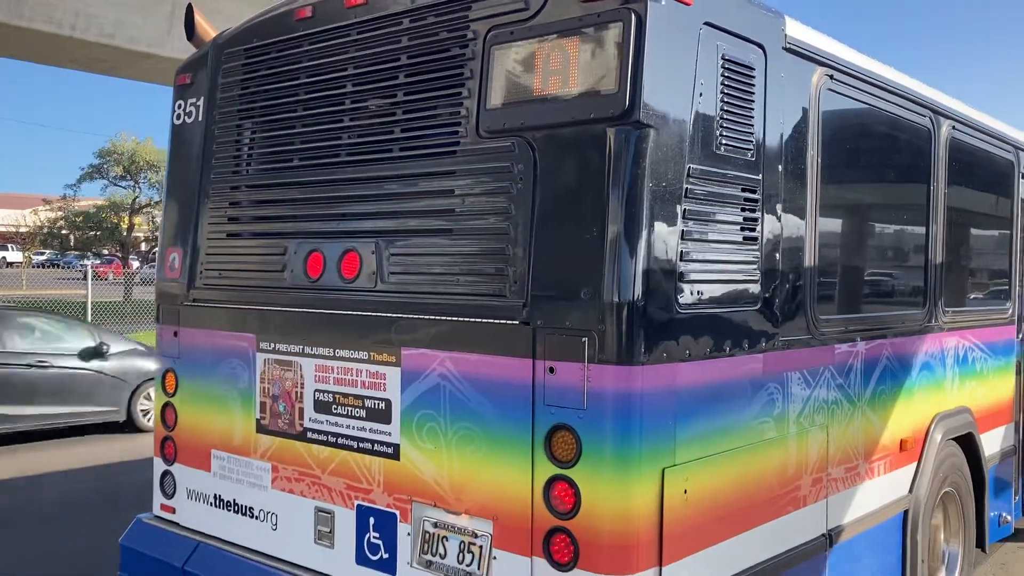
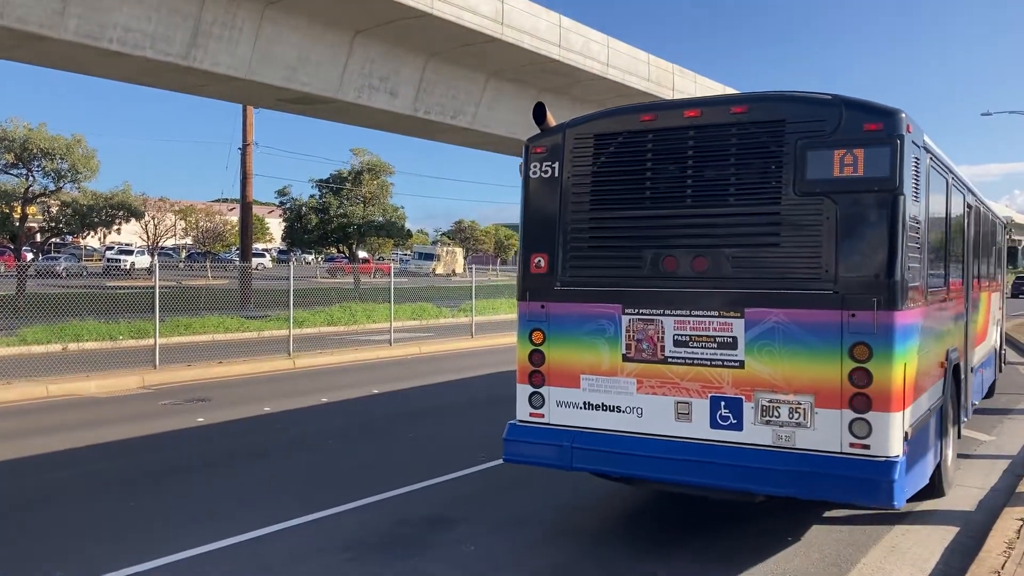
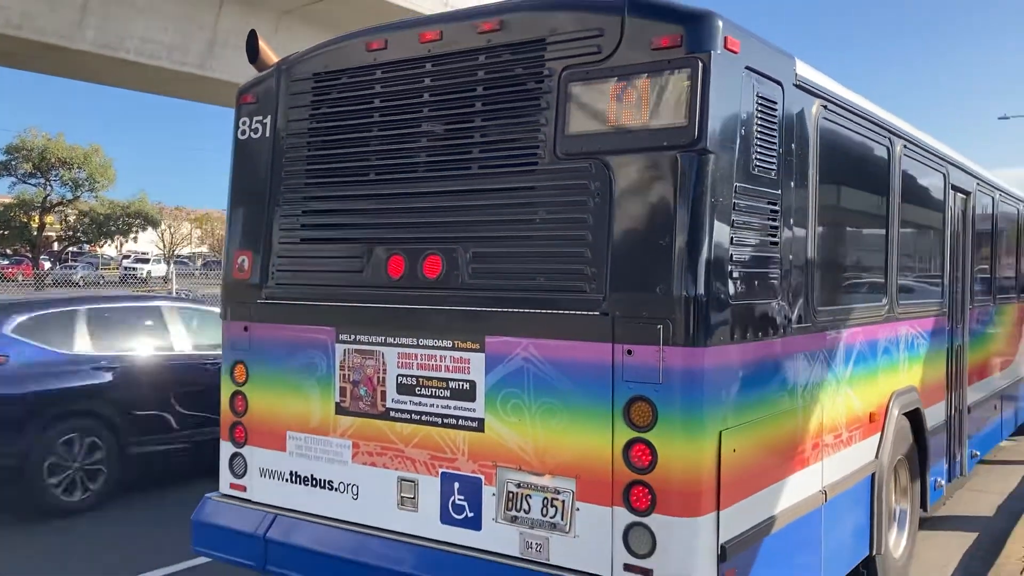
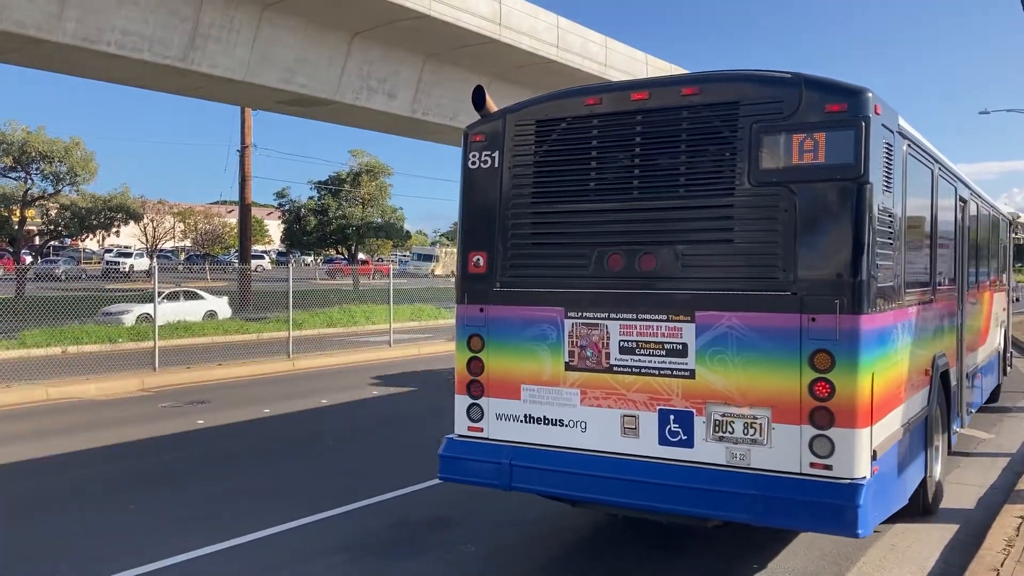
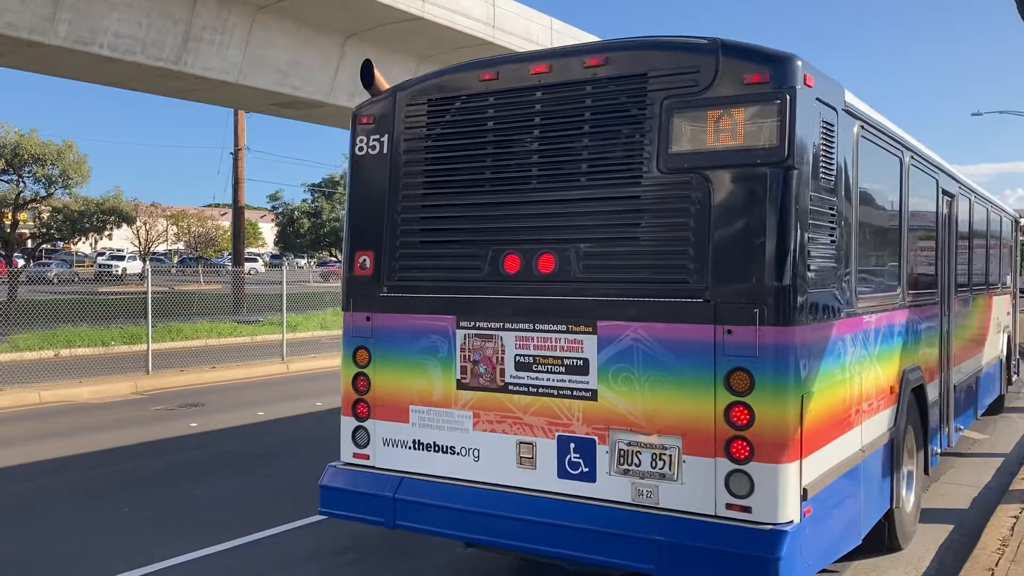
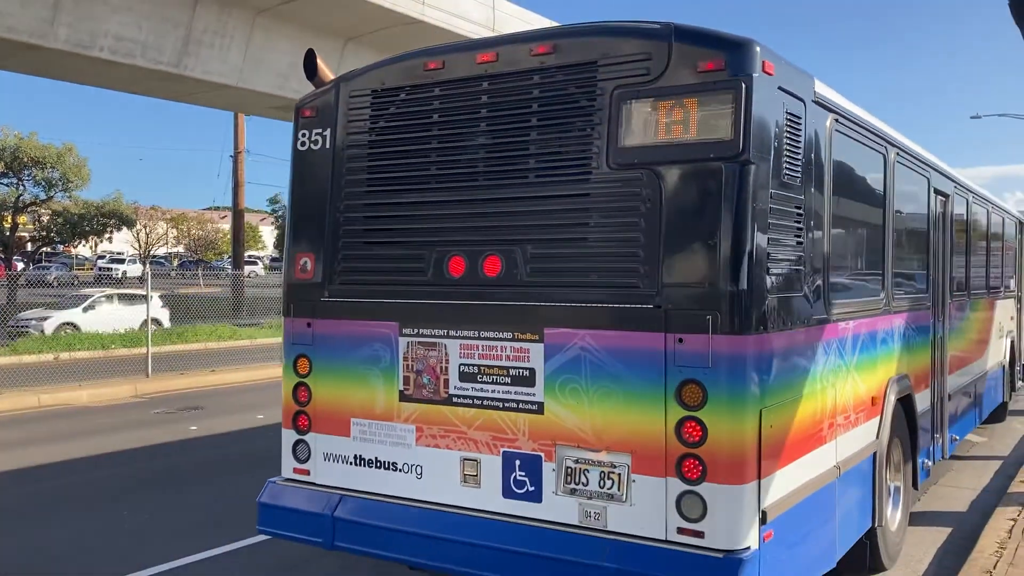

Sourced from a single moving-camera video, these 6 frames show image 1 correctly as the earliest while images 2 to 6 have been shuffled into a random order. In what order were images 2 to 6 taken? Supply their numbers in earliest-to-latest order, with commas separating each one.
3, 6, 5, 4, 2
